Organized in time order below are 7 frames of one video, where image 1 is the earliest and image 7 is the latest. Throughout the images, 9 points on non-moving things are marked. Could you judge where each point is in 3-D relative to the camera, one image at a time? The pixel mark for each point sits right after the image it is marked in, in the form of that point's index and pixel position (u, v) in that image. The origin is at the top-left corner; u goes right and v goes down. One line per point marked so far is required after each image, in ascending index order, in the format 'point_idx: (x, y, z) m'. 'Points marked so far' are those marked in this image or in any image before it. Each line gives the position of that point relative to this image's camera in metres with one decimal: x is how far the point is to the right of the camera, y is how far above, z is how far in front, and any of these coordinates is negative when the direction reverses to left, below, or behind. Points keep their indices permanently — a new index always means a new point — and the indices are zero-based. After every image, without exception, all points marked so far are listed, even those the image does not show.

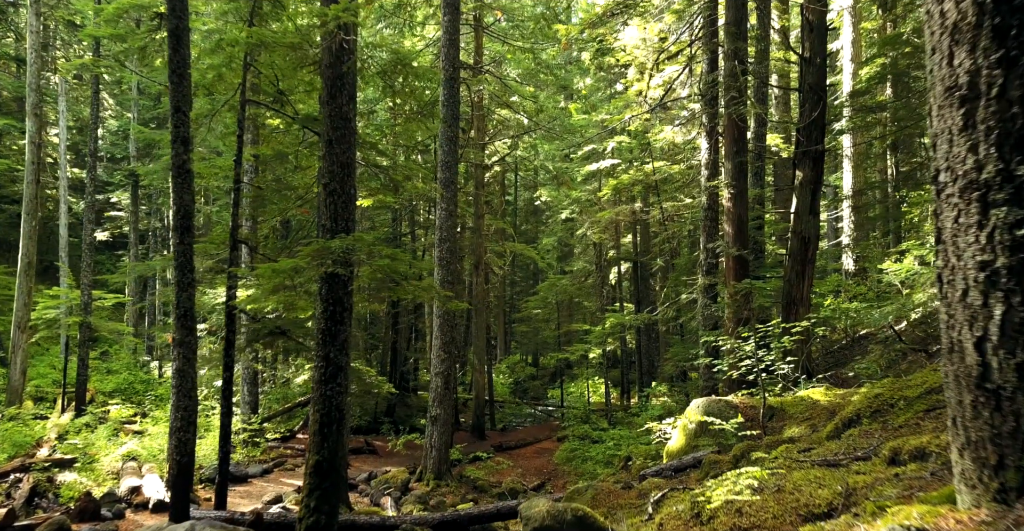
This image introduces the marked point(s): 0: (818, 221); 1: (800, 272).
0: (+4.9, +0.7, +13.7) m
1: (+4.7, -0.1, +13.7) m
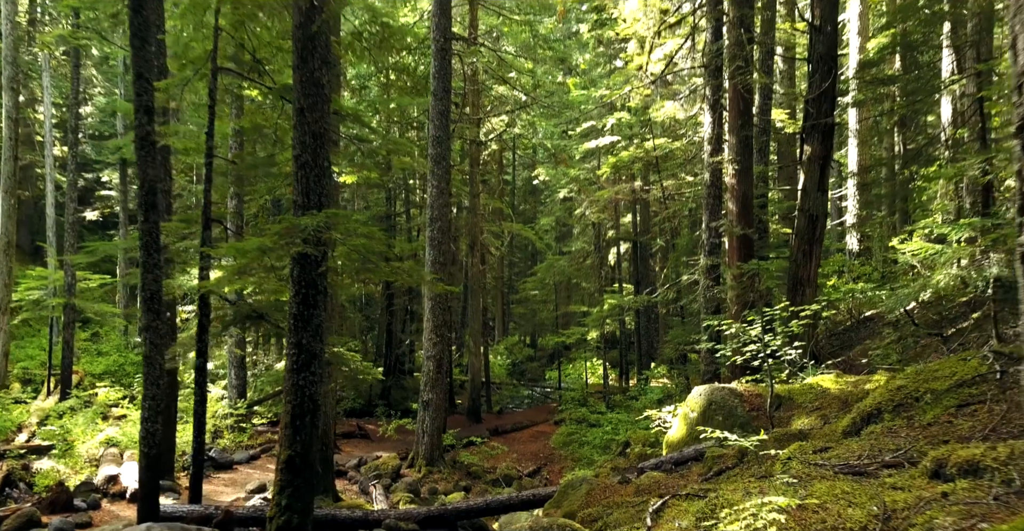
0: (+4.8, +1.0, +13.0) m
1: (+4.5, +0.2, +13.1) m
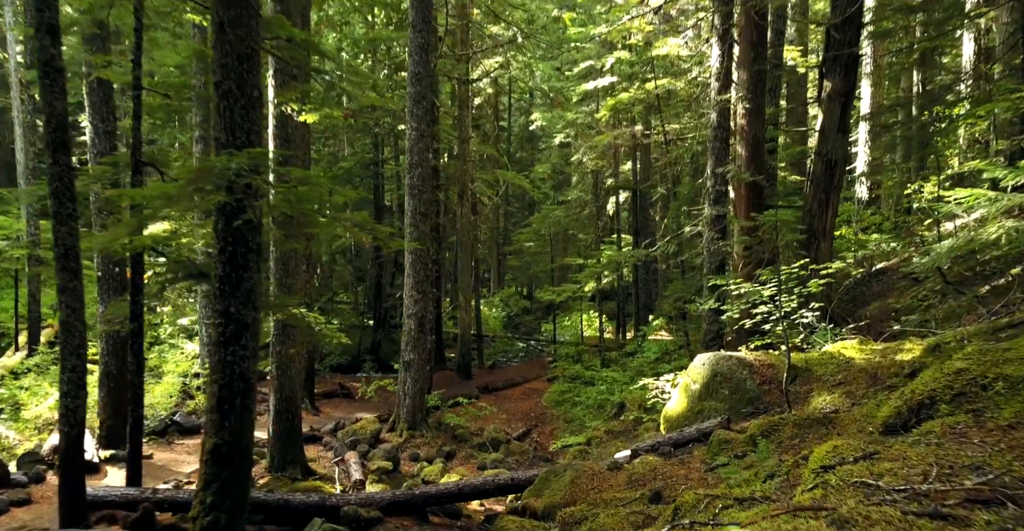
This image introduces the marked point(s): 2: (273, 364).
0: (+4.6, +1.7, +11.6) m
1: (+4.3, +0.9, +11.7) m
2: (-3.4, -1.4, +12.1) m
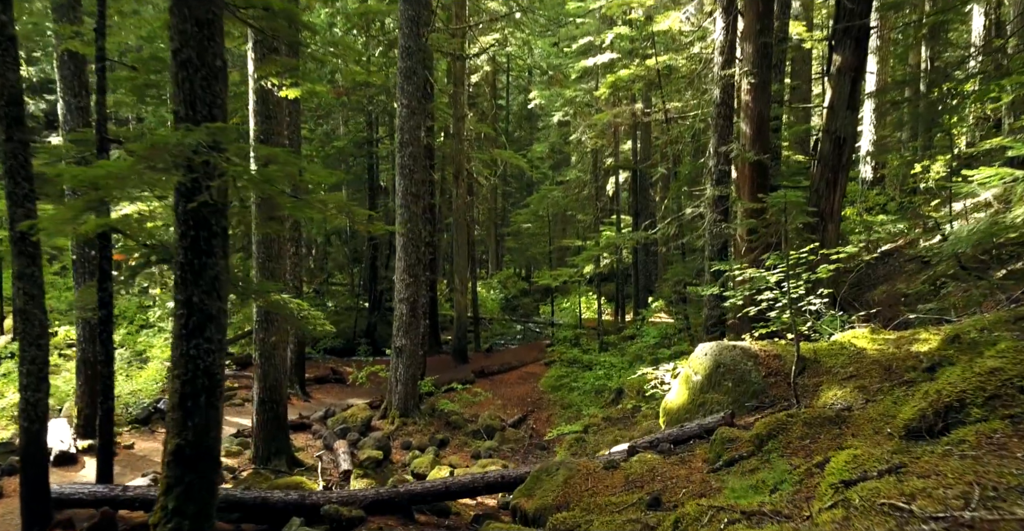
0: (+4.5, +1.9, +11.0) m
1: (+4.2, +1.1, +11.2) m
2: (-3.5, -1.2, +11.6) m
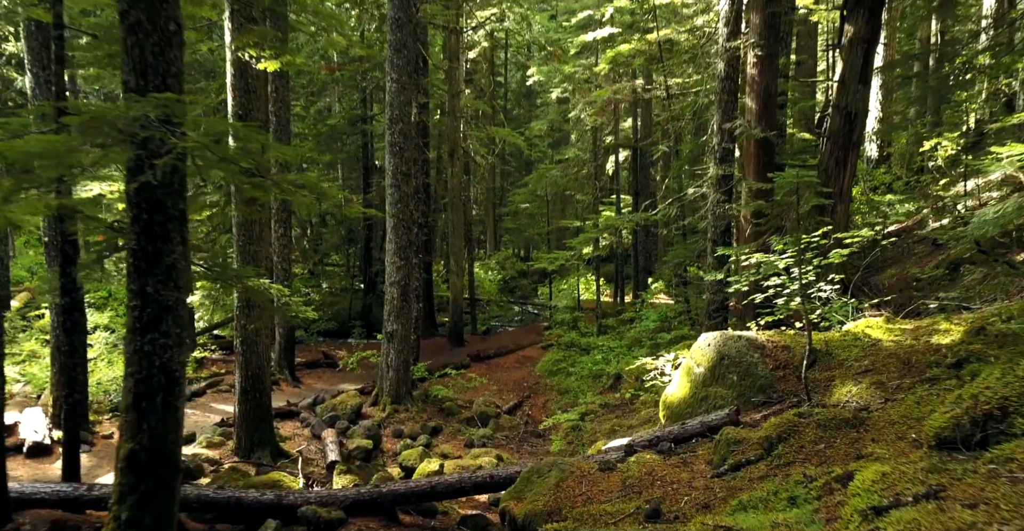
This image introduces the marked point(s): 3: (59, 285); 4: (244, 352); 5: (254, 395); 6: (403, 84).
0: (+4.4, +2.1, +10.4) m
1: (+4.1, +1.3, +10.6) m
2: (-3.6, -1.0, +11.1) m
3: (-4.3, -0.2, +8.1) m
4: (-3.5, -1.1, +11.1) m
5: (-3.4, -1.7, +11.2) m
6: (-1.8, +3.0, +14.2) m
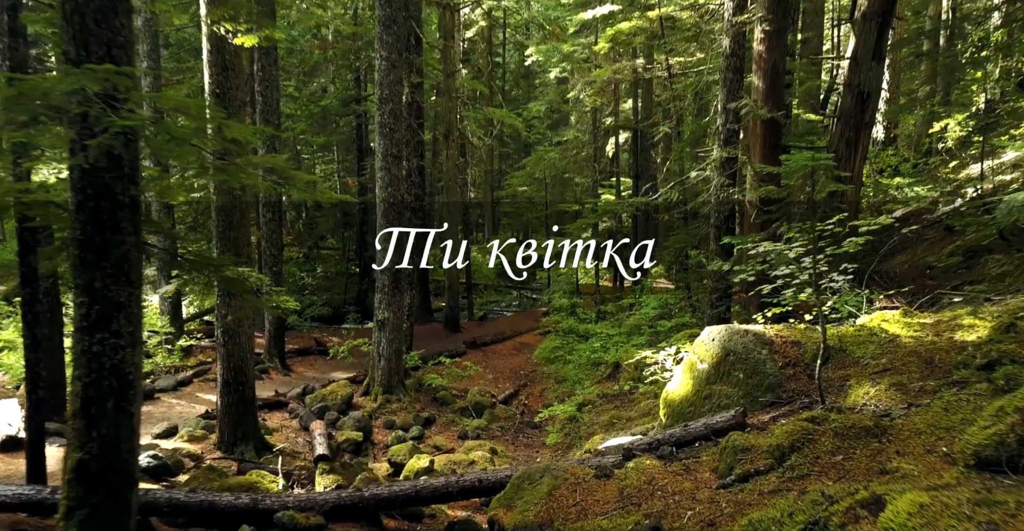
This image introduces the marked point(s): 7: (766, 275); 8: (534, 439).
0: (+4.3, +2.3, +9.9) m
1: (+4.1, +1.5, +10.1) m
2: (-3.7, -0.8, +10.6) m
3: (-4.4, -0.1, +7.6) m
4: (-3.6, -1.0, +10.6) m
5: (-3.5, -1.6, +10.8) m
6: (-1.9, +3.3, +13.6) m
7: (+2.9, -0.1, +9.6) m
8: (+0.3, -2.7, +13.3) m
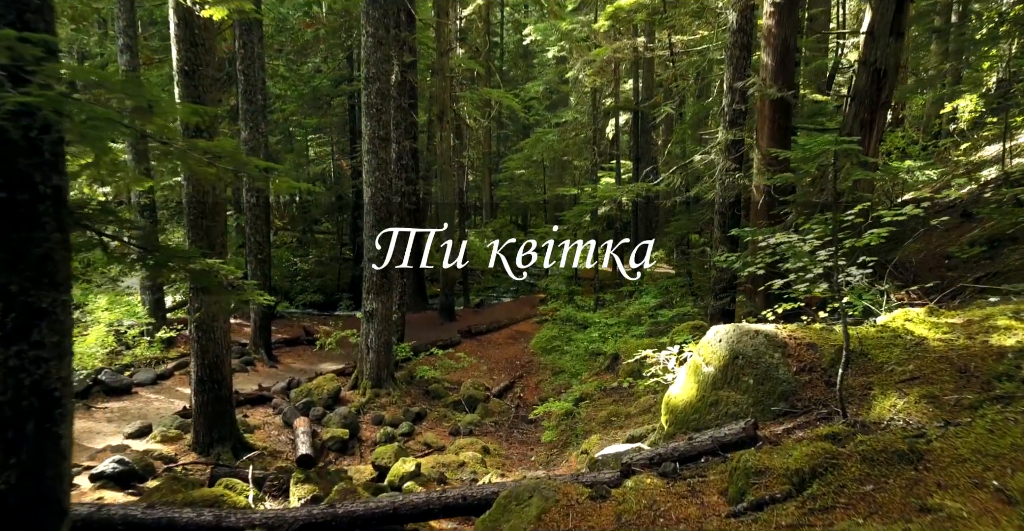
0: (+4.2, +2.4, +9.2) m
1: (+4.0, +1.6, +9.4) m
2: (-3.8, -0.7, +10.0) m
3: (-4.5, 0.0, +6.9) m
4: (-3.7, -0.9, +10.0) m
5: (-3.6, -1.4, +10.1) m
6: (-2.0, +3.5, +12.9) m
7: (+2.8, 0.0, +9.0) m
8: (+0.2, -2.6, +12.7) m
